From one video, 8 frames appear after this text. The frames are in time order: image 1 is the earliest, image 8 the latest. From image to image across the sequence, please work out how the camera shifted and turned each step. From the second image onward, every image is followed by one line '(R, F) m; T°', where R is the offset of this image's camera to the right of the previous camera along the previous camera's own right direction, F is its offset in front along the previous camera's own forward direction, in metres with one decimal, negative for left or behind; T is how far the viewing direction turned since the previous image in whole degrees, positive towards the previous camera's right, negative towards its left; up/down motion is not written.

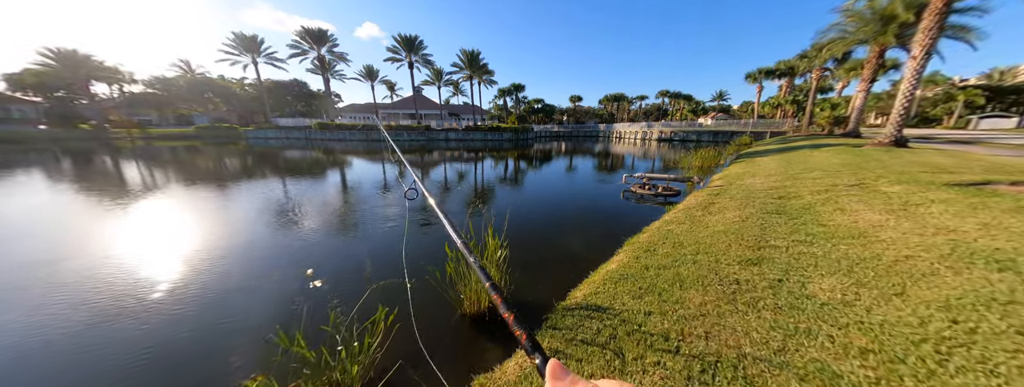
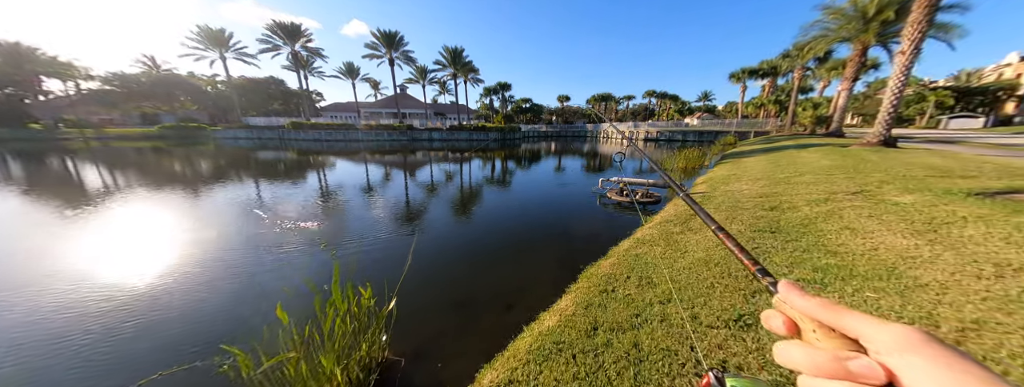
(+0.9, +1.0) m; +2°
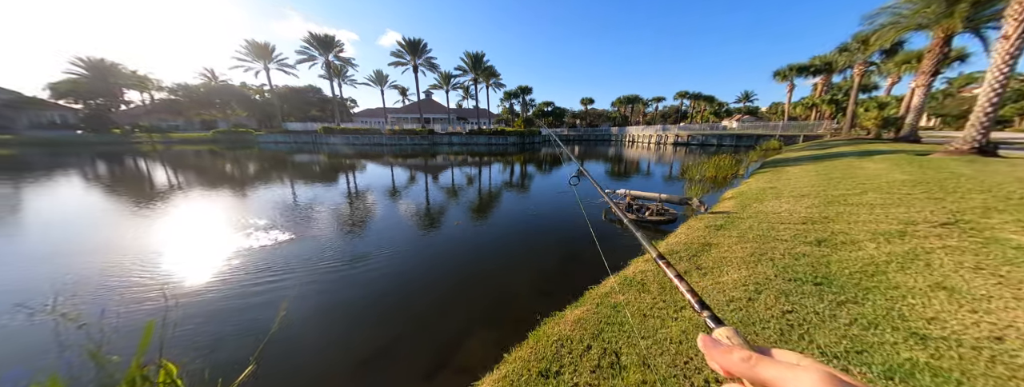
(+0.9, +0.8) m; -5°
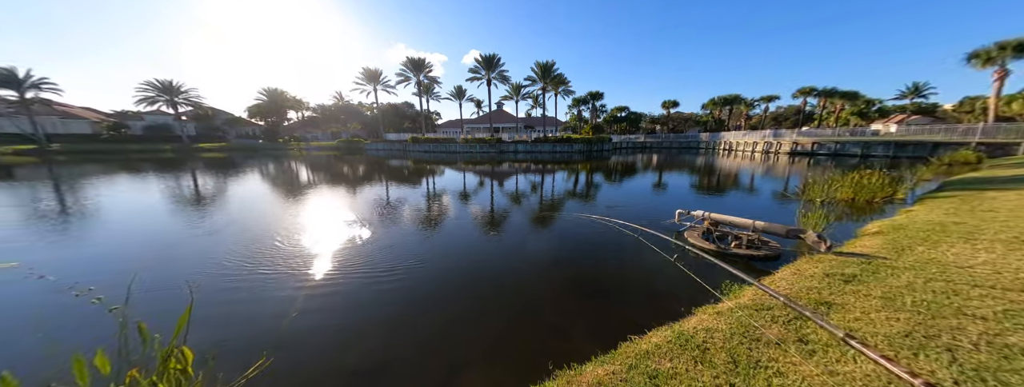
(+0.4, +0.4) m; -15°
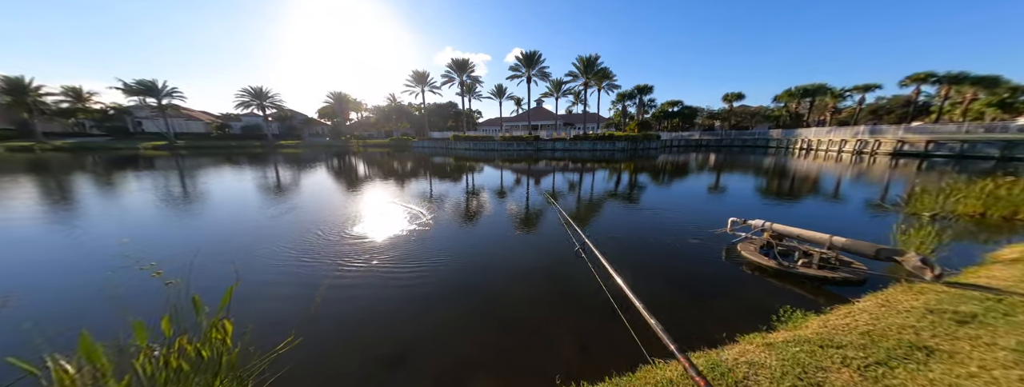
(+0.2, +0.1) m; -9°
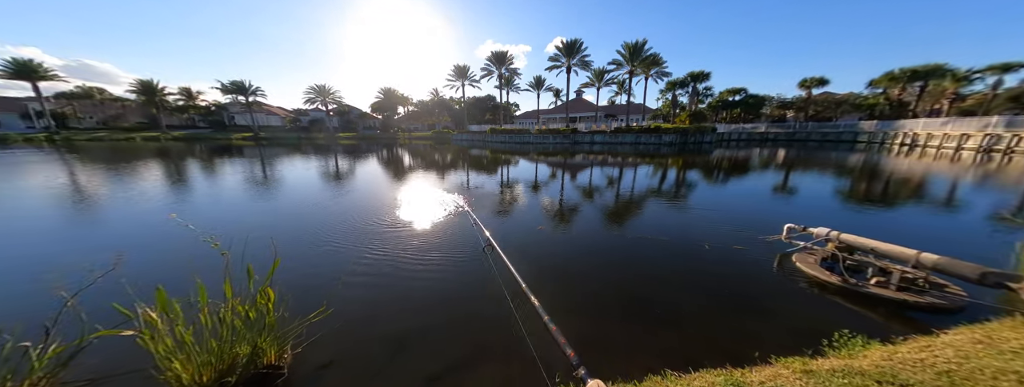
(+0.2, 0.0) m; -8°
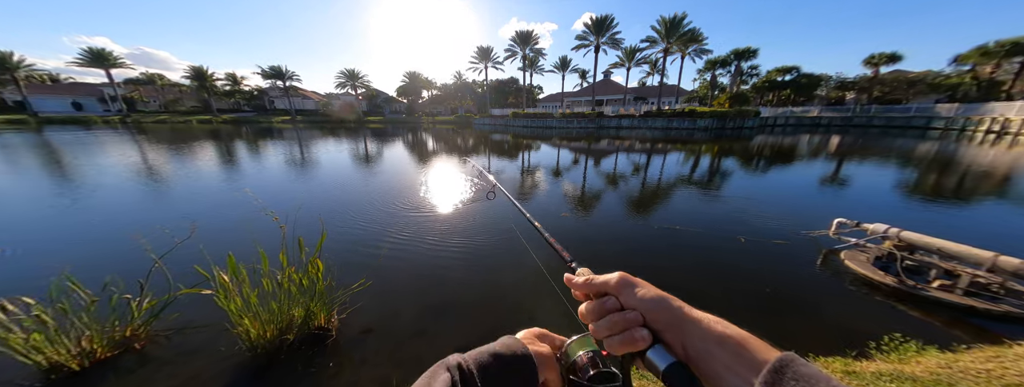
(-0.1, 0.0) m; -5°
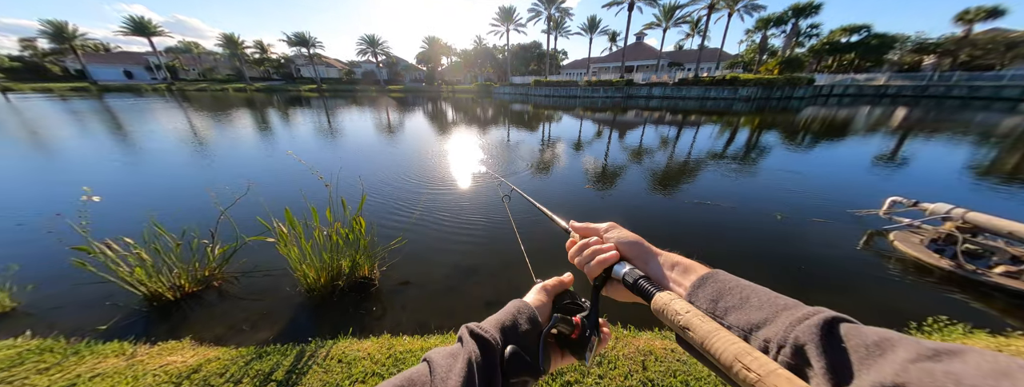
(-0.1, 0.0) m; -4°
